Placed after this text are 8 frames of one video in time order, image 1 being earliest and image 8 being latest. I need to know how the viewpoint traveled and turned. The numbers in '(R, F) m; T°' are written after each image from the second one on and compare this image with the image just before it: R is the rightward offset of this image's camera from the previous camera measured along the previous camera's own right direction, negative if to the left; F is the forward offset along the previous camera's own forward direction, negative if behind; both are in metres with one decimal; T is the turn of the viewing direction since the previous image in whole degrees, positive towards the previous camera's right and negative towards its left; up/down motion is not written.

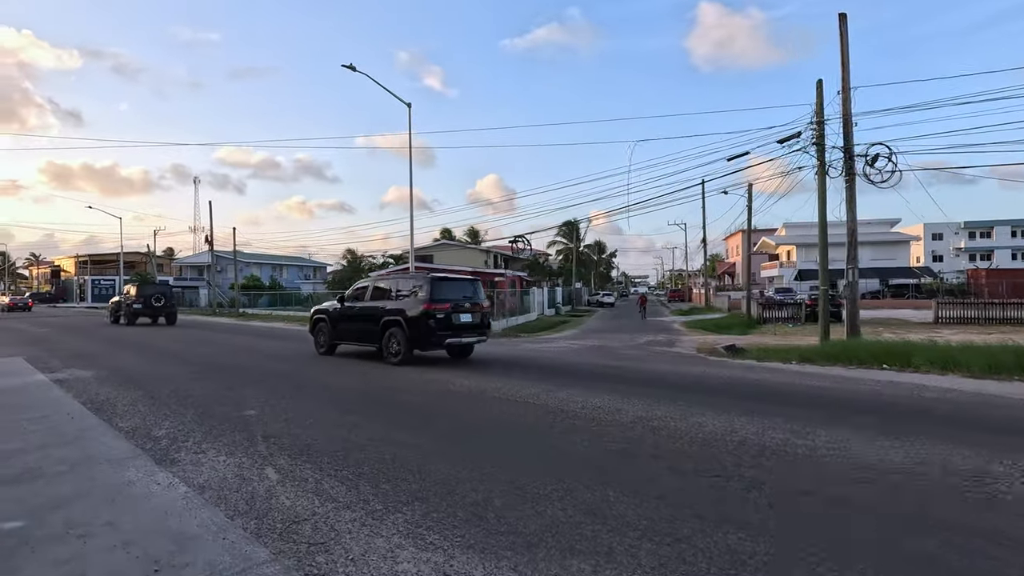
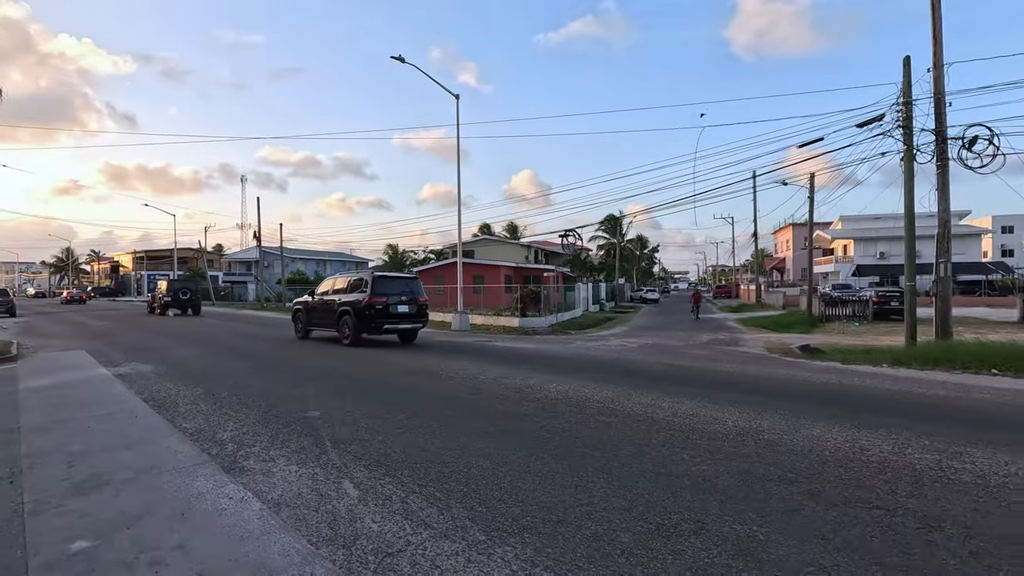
(-0.6, +0.7) m; -4°
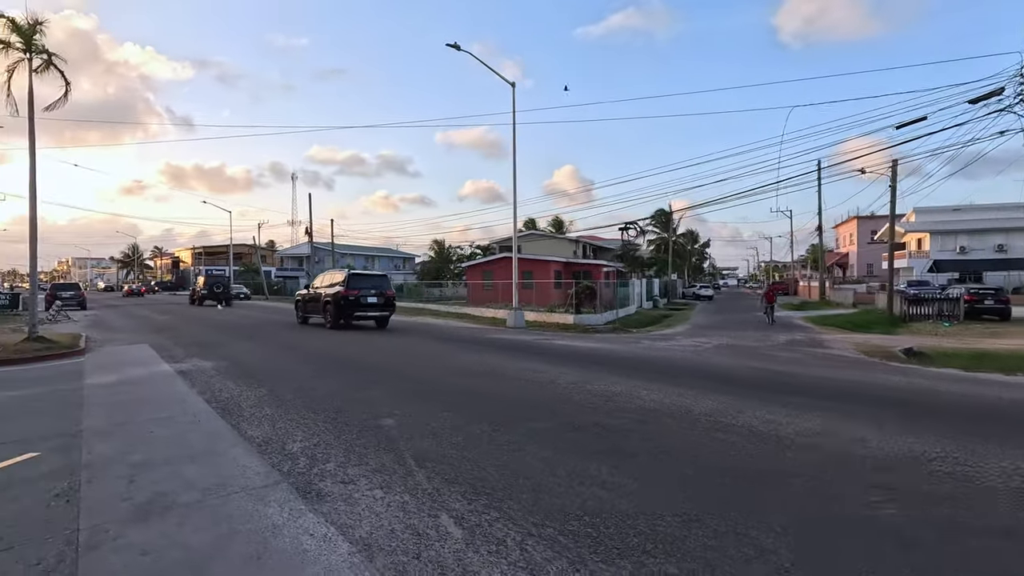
(-0.7, +0.9) m; -4°
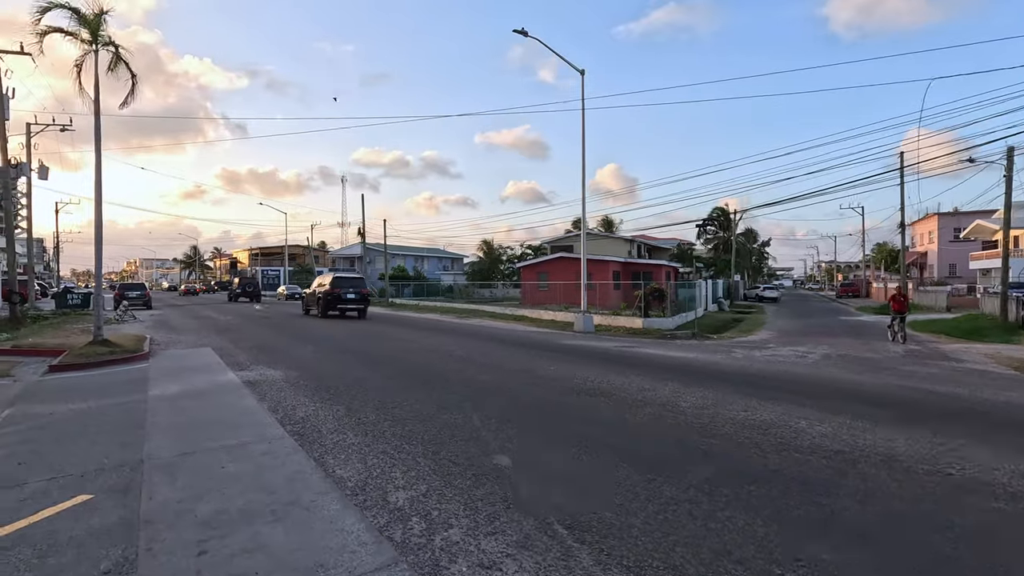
(-1.1, +1.4) m; -5°
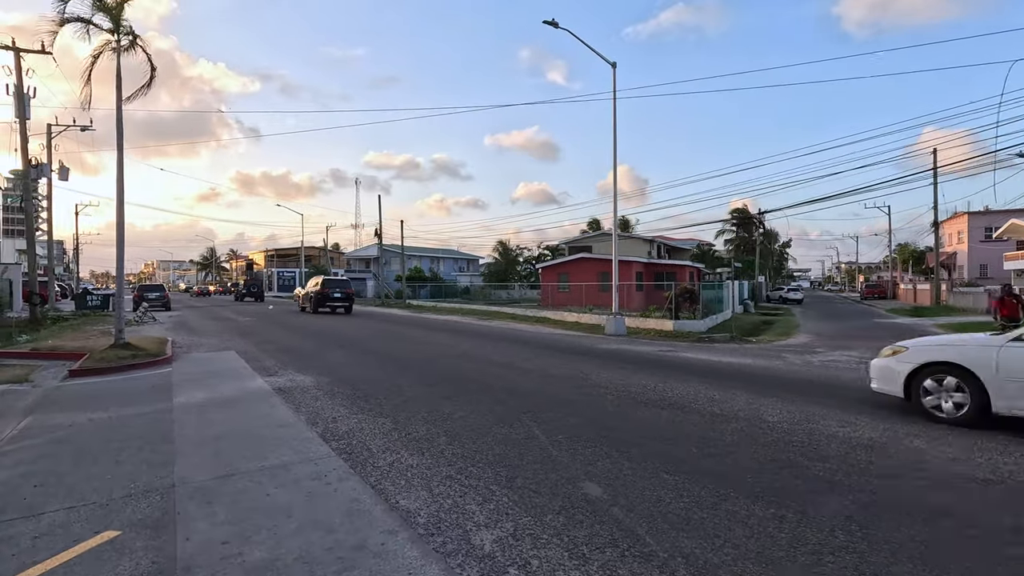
(-0.7, +0.8) m; -1°
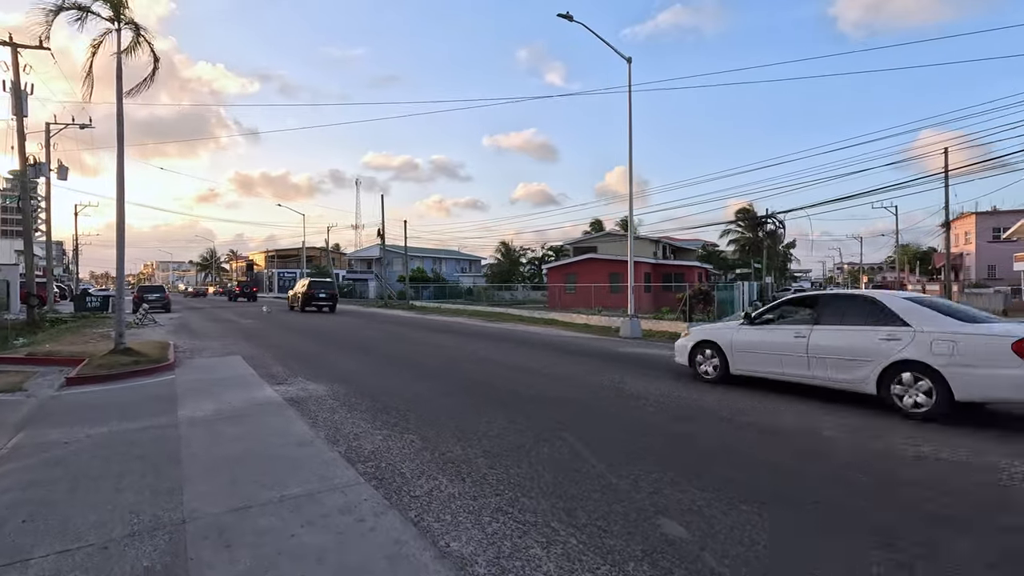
(-0.5, +0.7) m; 0°
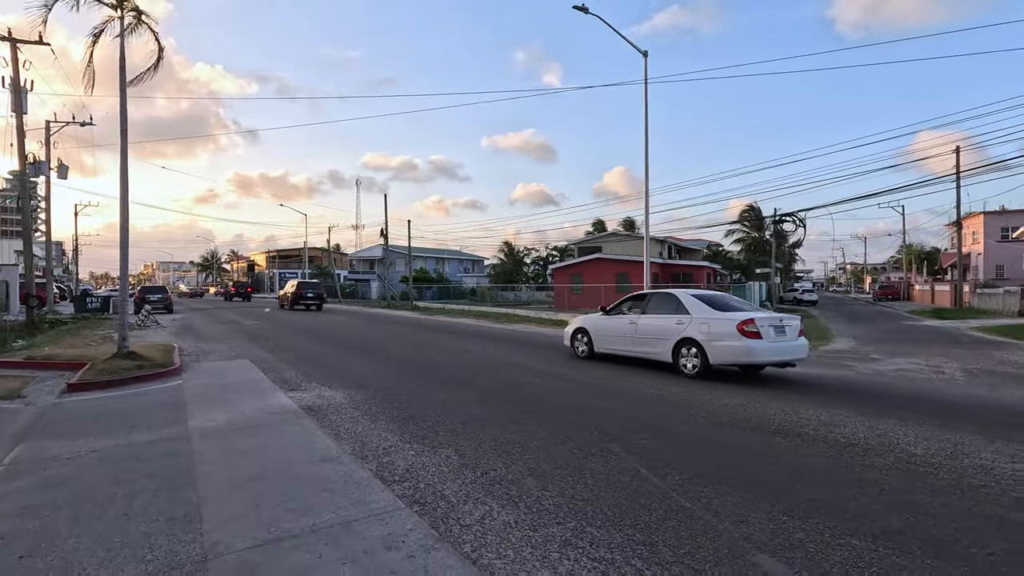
(-0.5, +0.6) m; 0°
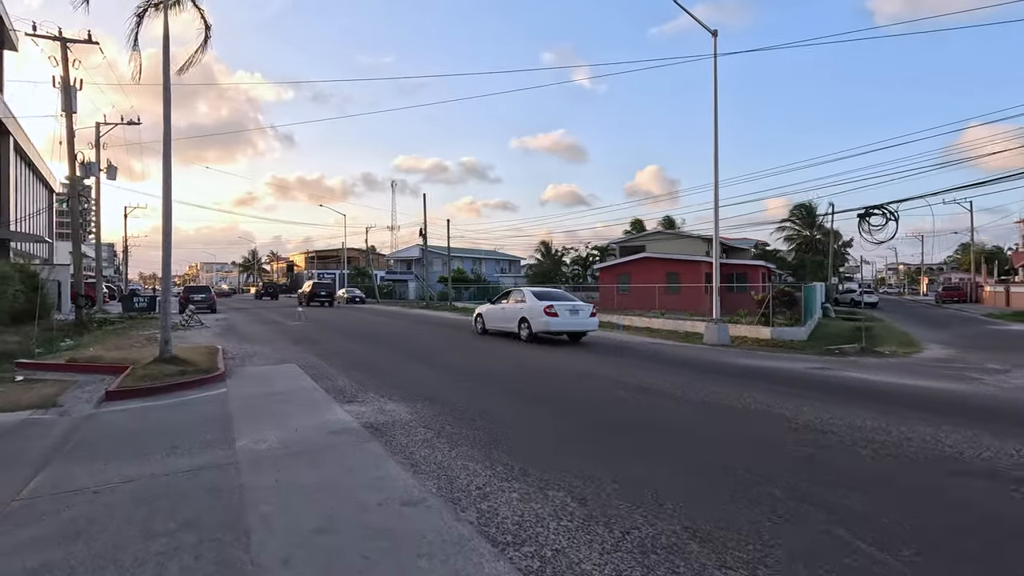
(-0.9, +1.3) m; -3°
